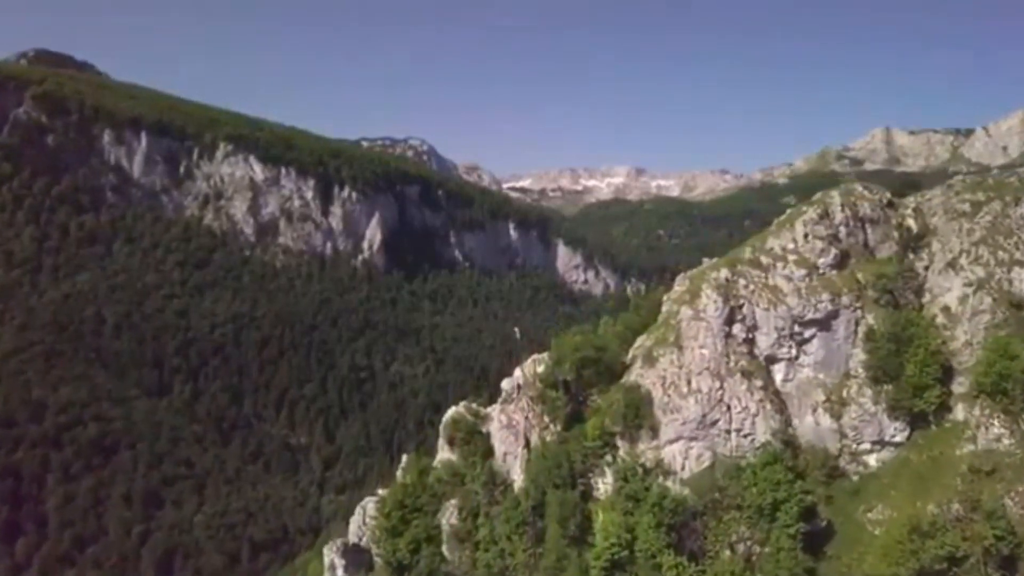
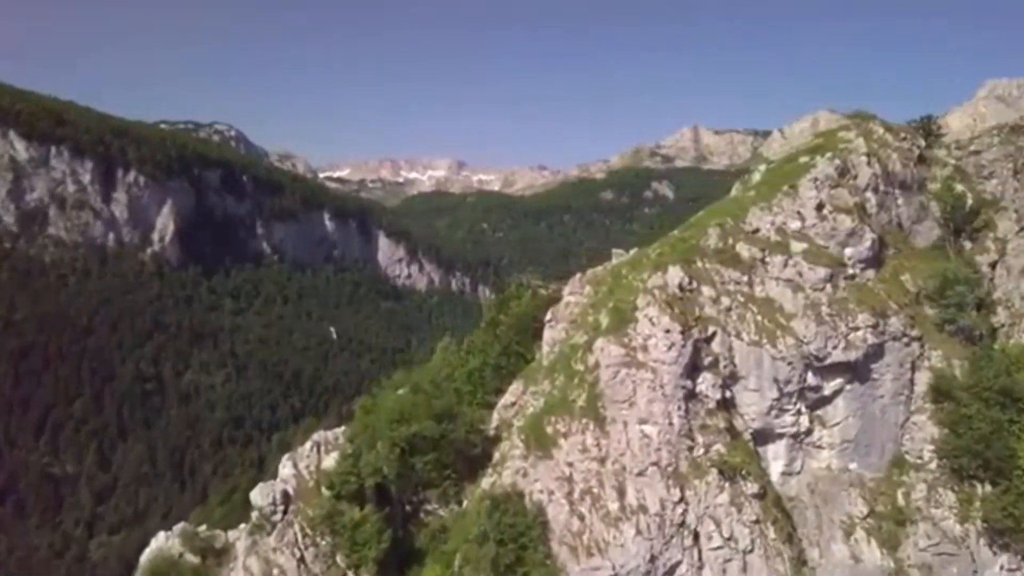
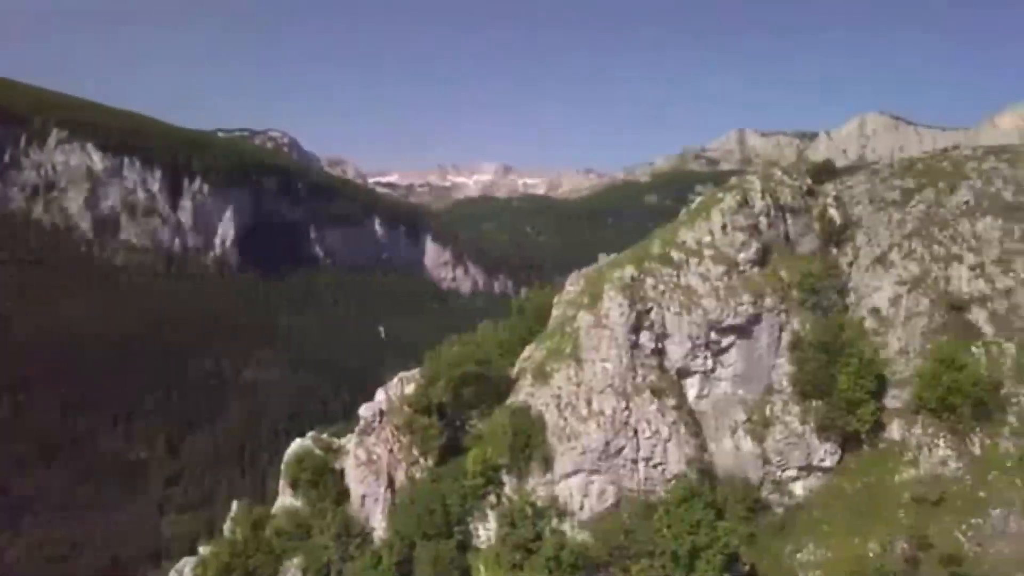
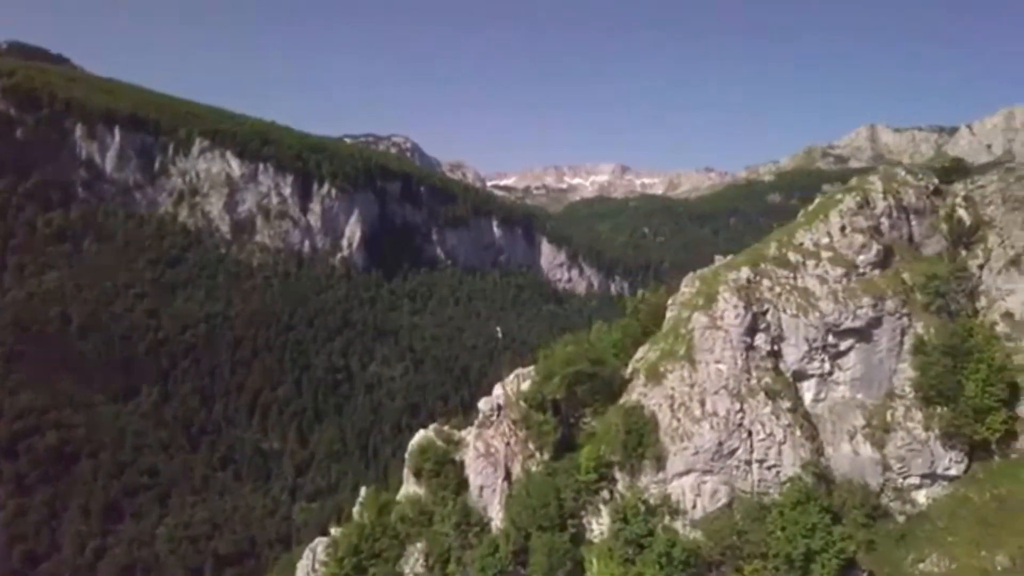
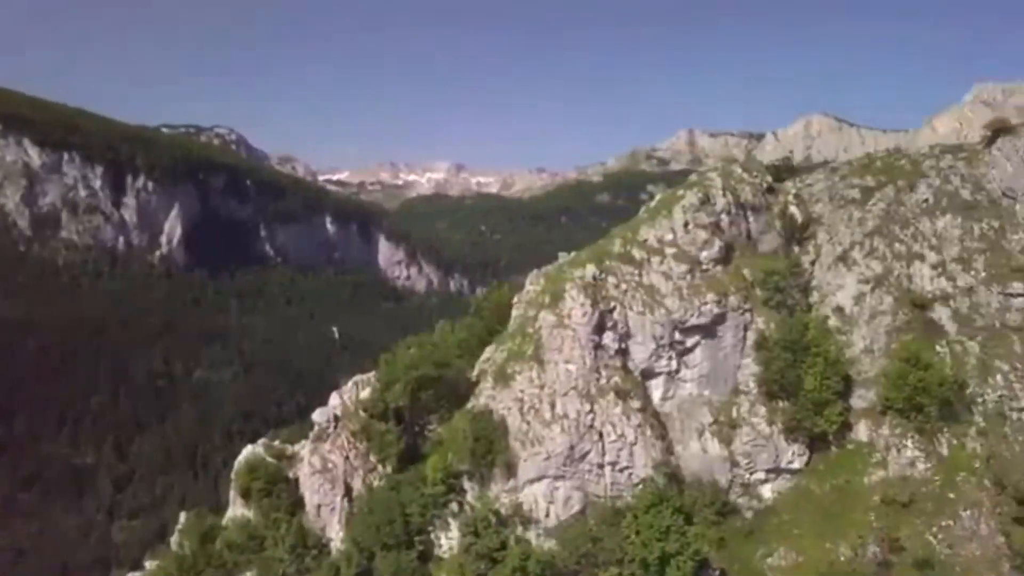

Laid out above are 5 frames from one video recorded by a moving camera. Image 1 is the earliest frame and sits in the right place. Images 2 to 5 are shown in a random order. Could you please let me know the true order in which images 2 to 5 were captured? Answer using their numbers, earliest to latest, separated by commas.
4, 3, 5, 2
